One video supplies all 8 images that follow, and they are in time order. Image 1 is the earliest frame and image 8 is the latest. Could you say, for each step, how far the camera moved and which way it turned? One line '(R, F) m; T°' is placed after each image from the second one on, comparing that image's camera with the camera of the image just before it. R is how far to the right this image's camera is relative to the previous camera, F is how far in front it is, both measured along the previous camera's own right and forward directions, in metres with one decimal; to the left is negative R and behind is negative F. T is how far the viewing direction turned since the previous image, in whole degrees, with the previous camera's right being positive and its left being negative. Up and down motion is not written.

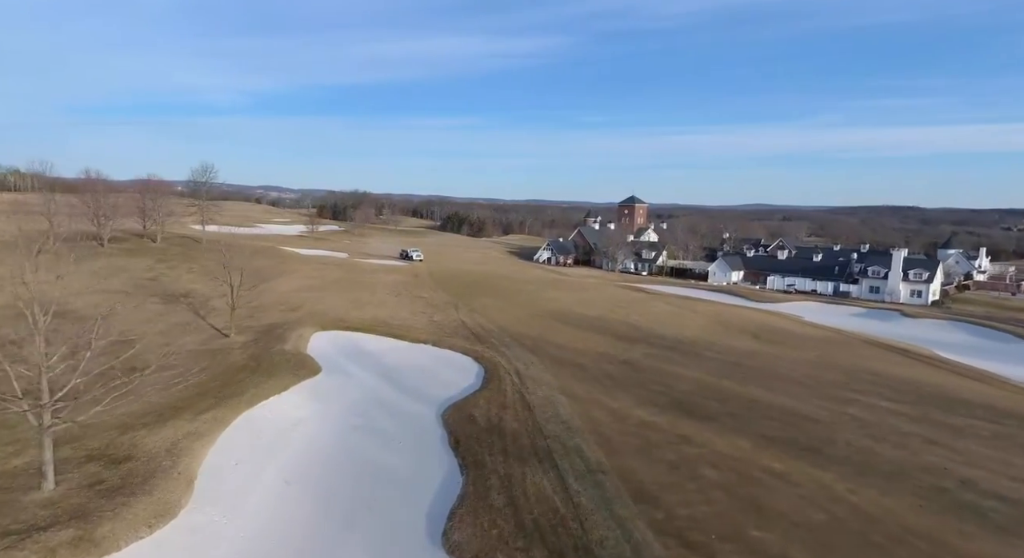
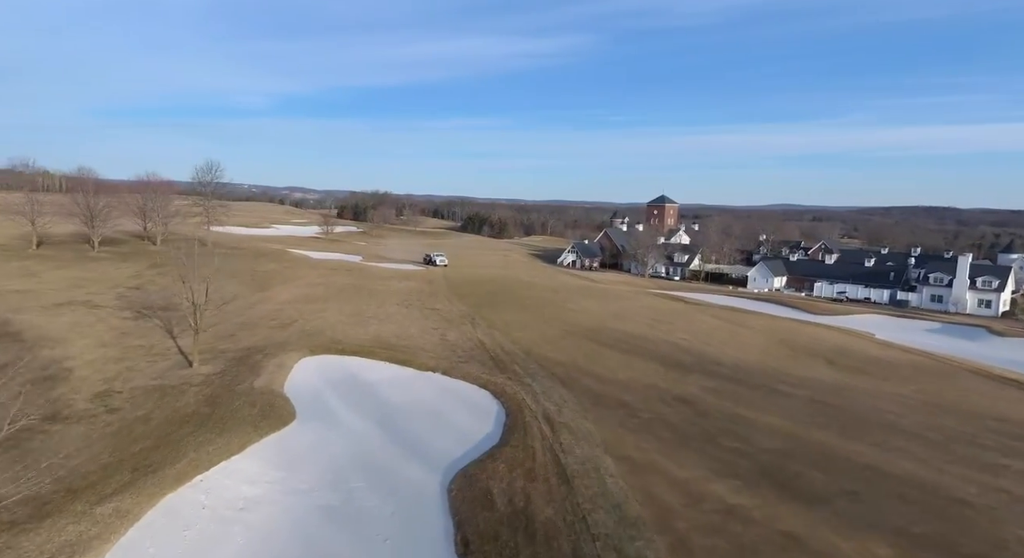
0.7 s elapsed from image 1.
(-0.3, +4.5) m; -2°
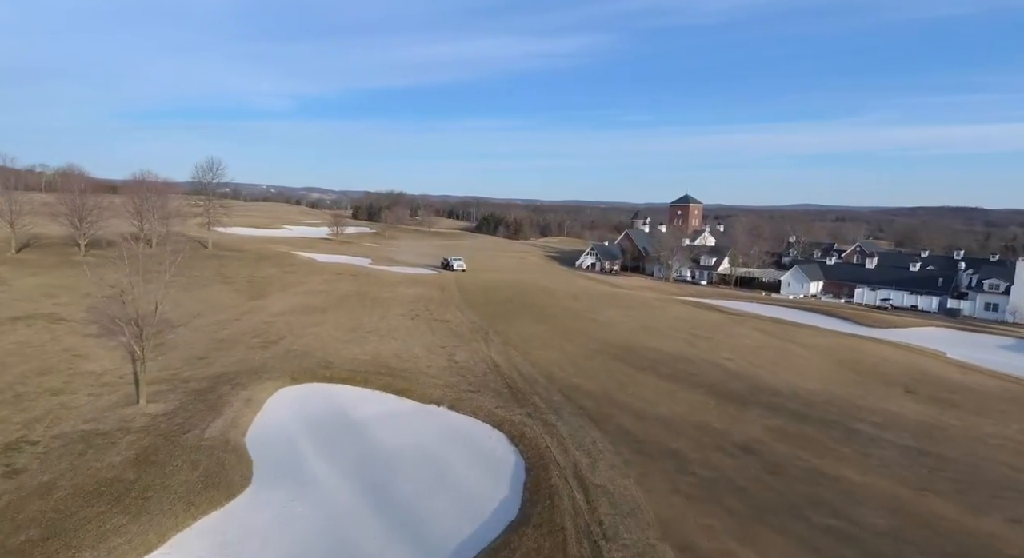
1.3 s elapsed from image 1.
(-0.2, +3.6) m; -2°
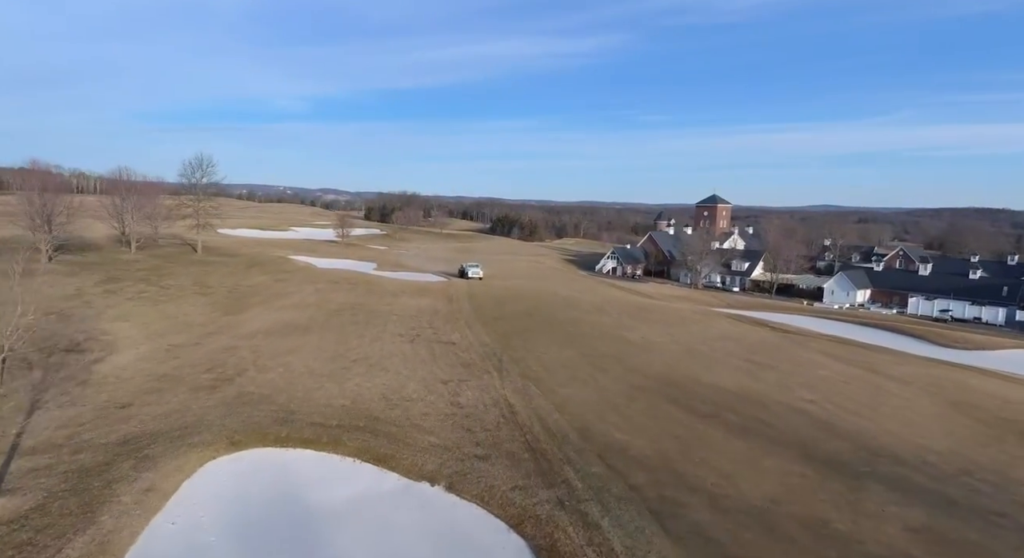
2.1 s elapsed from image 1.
(-0.2, +5.0) m; -1°
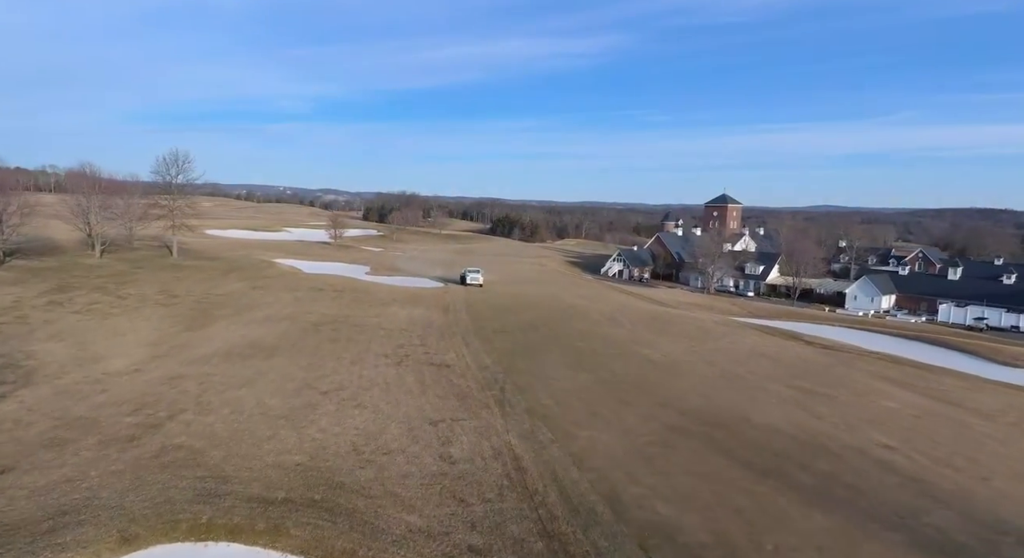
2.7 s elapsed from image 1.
(-0.2, +3.7) m; 0°
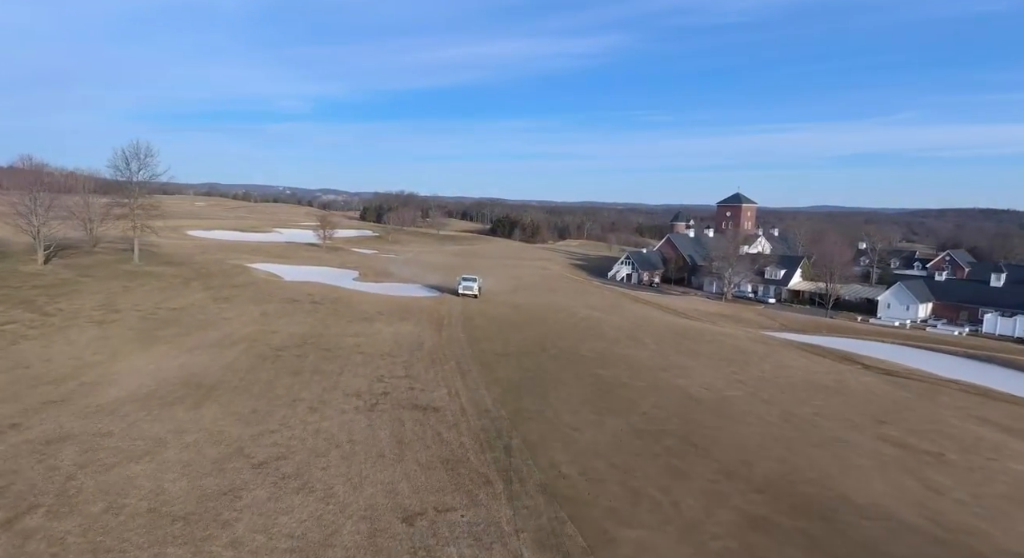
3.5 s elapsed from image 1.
(-0.2, +4.7) m; 0°
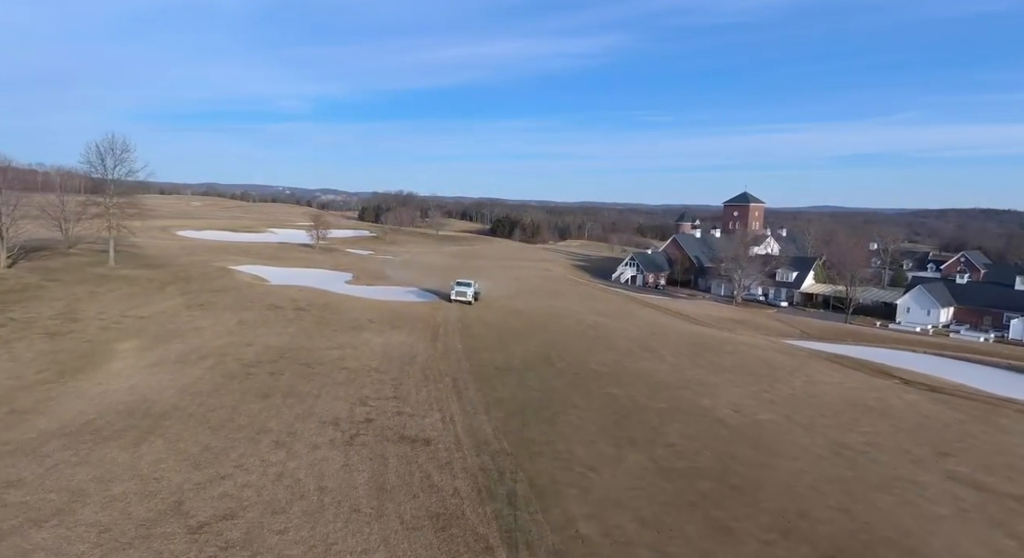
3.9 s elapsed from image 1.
(-0.1, +2.5) m; 0°
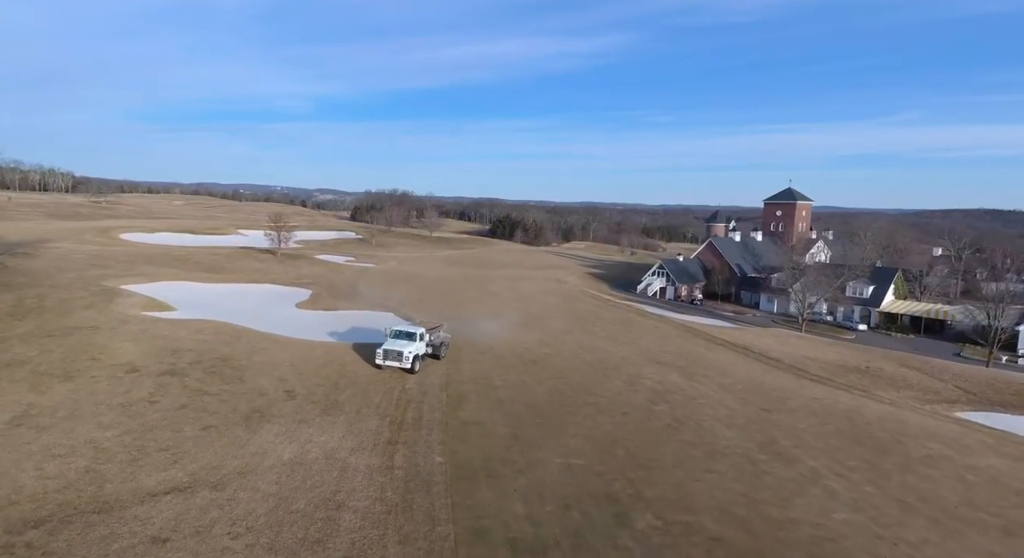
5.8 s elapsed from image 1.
(-0.6, +11.6) m; 0°
